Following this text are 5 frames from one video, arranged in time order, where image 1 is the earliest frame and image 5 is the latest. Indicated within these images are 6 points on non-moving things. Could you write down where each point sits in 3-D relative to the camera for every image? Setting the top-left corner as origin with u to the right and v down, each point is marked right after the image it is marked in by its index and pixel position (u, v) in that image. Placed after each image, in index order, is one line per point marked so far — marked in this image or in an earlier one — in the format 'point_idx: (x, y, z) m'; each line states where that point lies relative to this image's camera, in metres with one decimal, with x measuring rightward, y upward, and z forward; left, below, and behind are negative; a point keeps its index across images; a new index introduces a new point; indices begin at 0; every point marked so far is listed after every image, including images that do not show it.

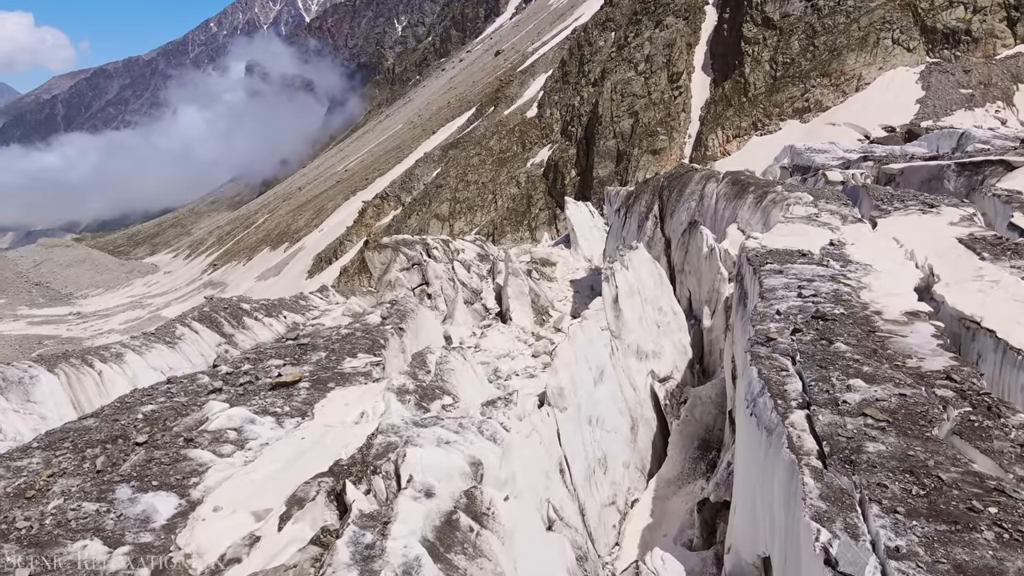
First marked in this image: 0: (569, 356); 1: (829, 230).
0: (+0.6, -0.7, +7.8) m
1: (+3.9, +0.7, +9.0) m
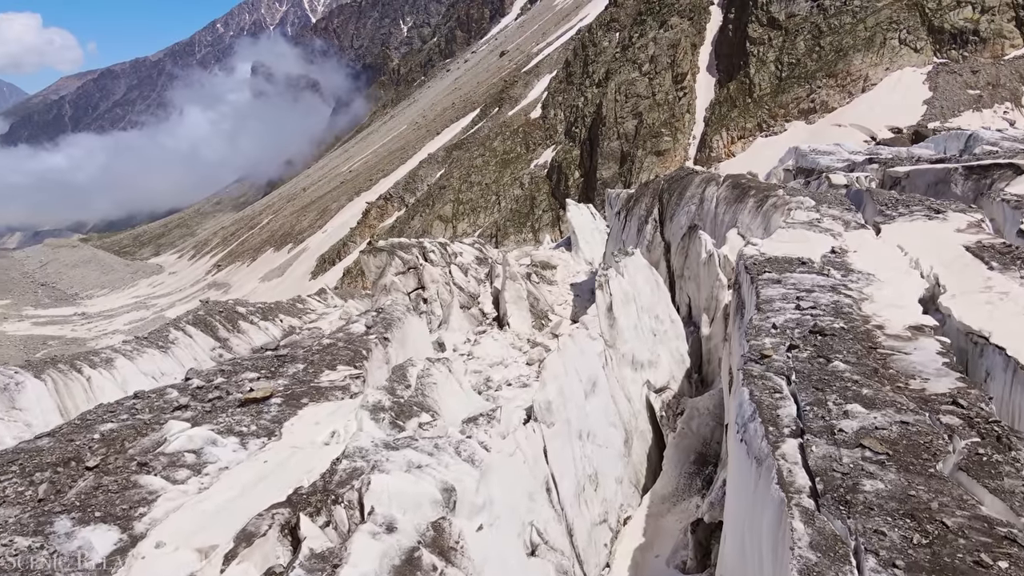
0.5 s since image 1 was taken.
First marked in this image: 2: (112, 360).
0: (+0.5, -0.8, +7.5) m
1: (+3.8, +0.6, +8.7) m
2: (-8.0, -1.4, +14.7) m
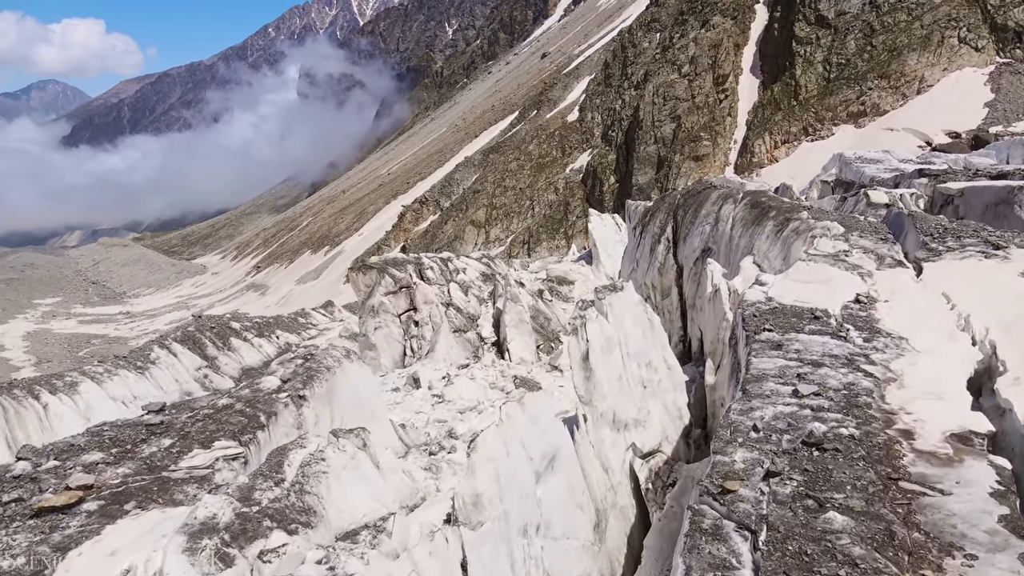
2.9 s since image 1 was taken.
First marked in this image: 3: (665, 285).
0: (-0.1, -1.3, +5.9) m
1: (+3.3, +0.1, +6.9) m
2: (-8.1, -1.8, +13.6) m
3: (+2.8, +0.1, +13.3) m
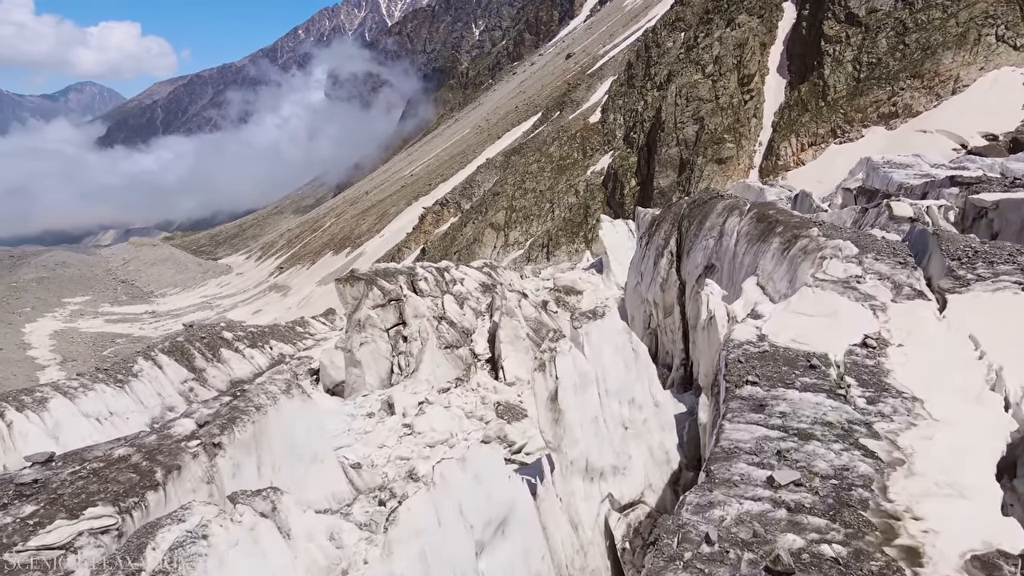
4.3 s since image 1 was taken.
0: (-0.6, -1.5, +5.0) m
1: (+2.9, -0.2, +5.9) m
2: (-8.3, -2.0, +13.0) m
3: (+2.6, -0.2, +12.2) m
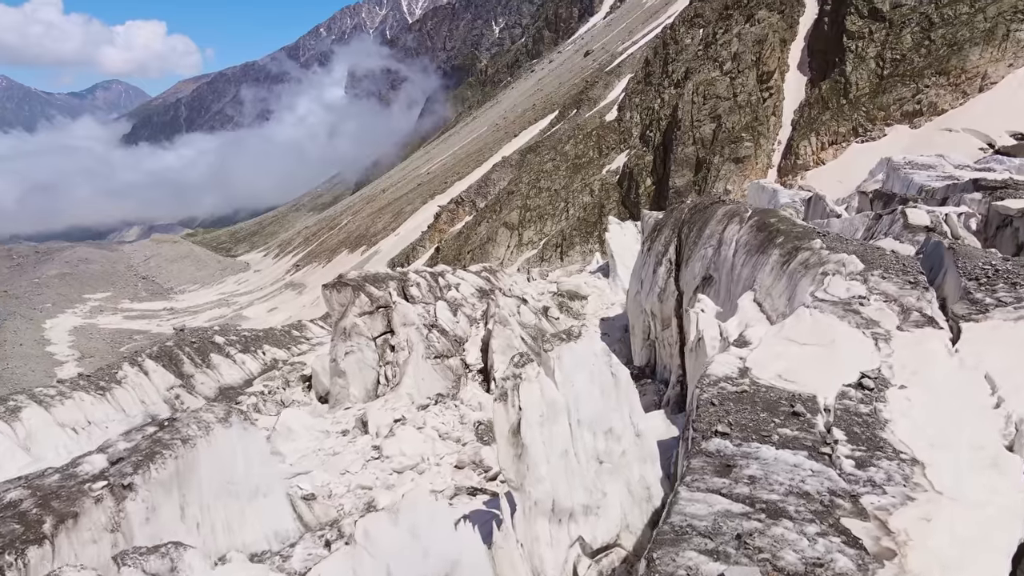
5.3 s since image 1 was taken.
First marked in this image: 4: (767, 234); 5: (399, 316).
0: (-1.0, -1.7, +4.3) m
1: (+2.5, -0.4, +5.1) m
2: (-8.5, -2.1, +12.5) m
3: (+2.4, -0.4, +11.4) m
4: (+3.0, +0.6, +8.5) m
5: (-2.2, -0.5, +14.0) m
